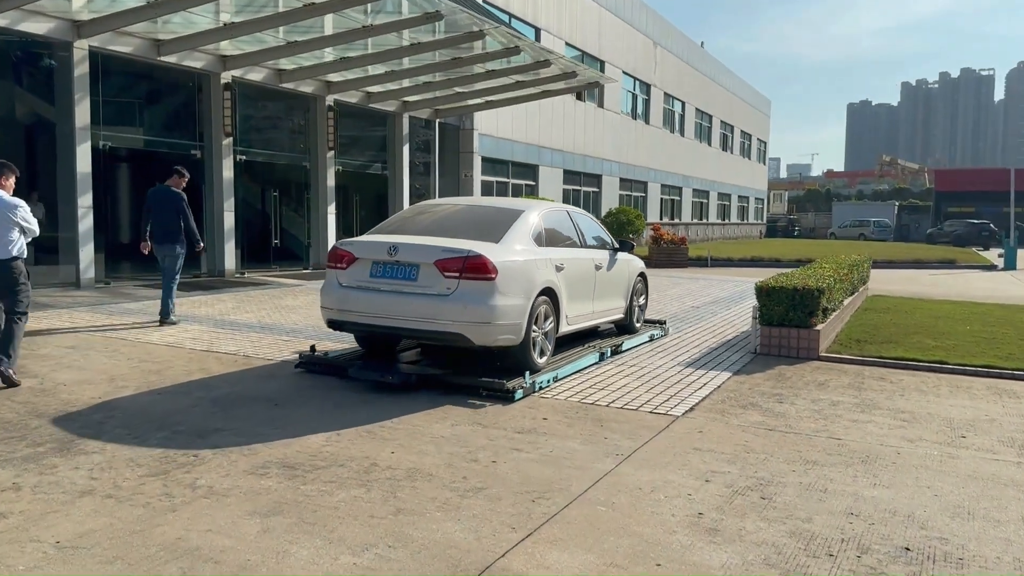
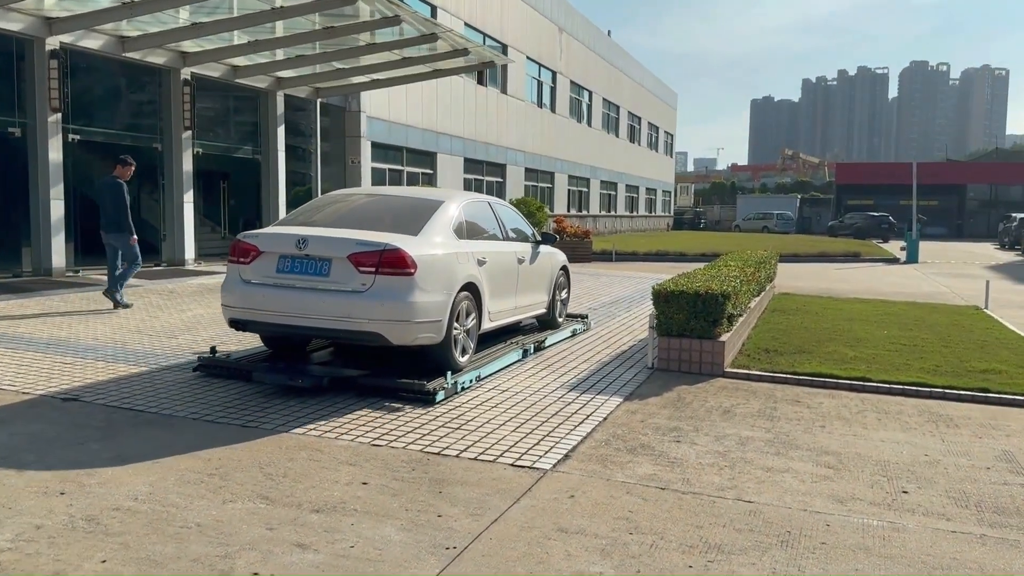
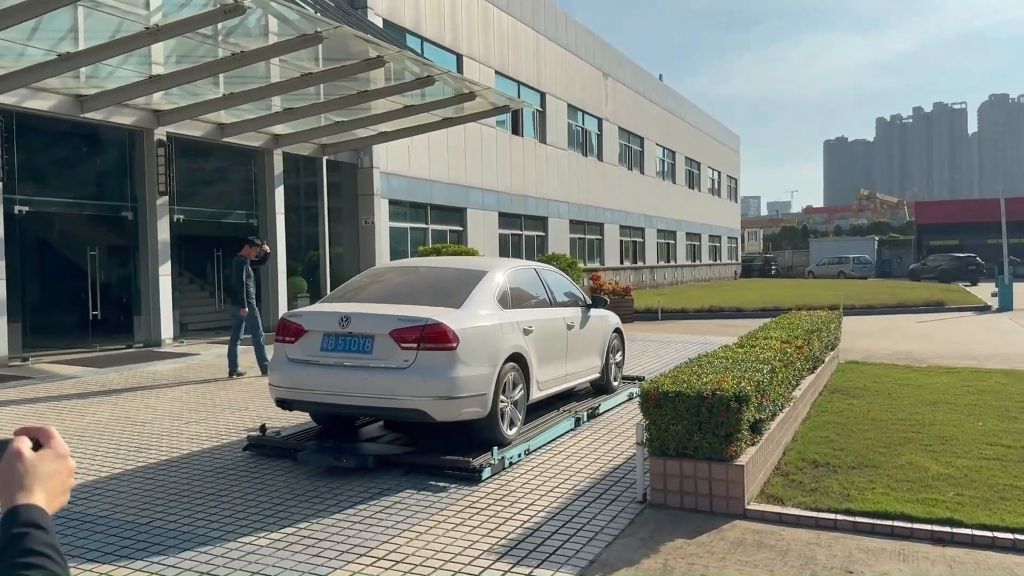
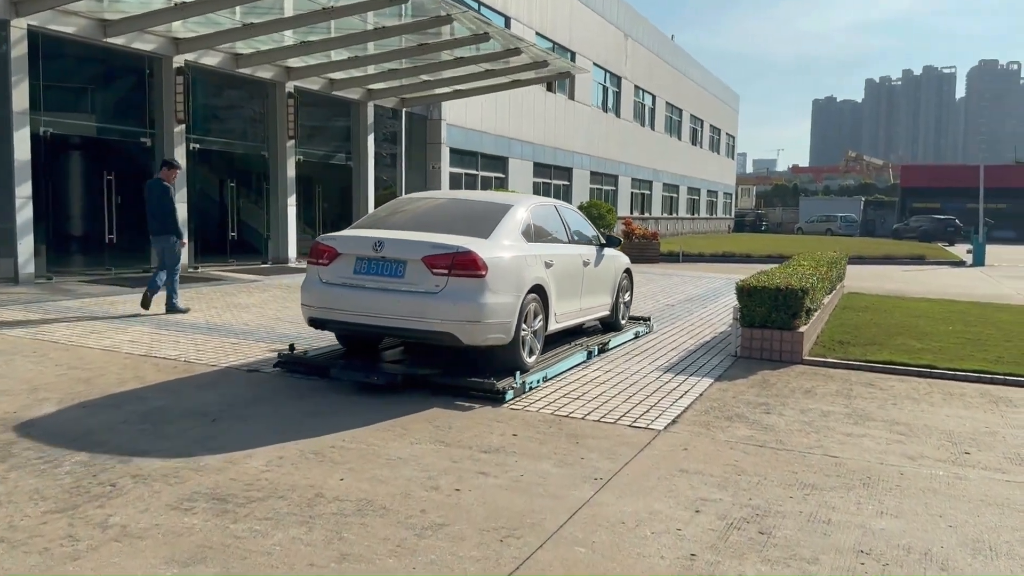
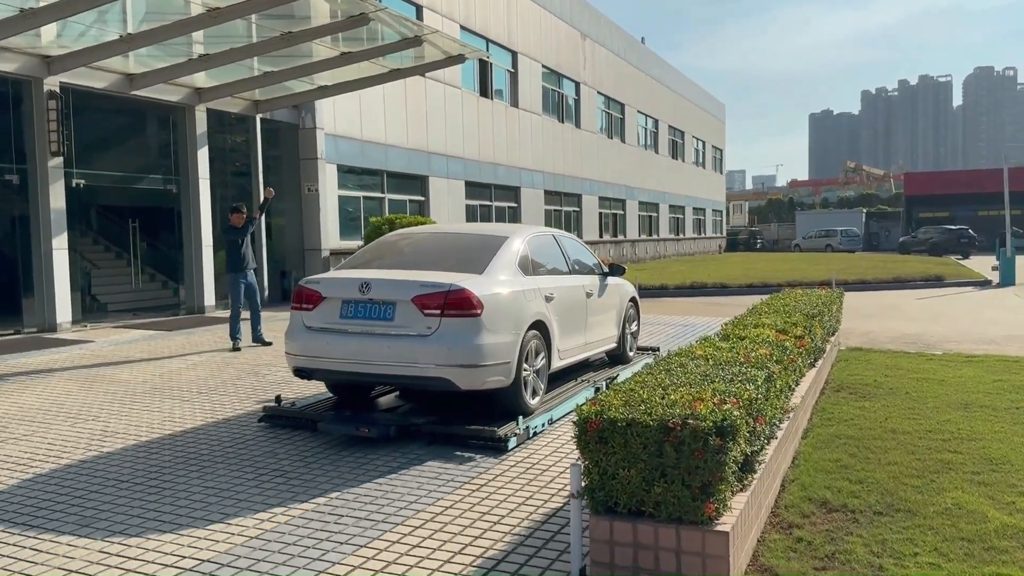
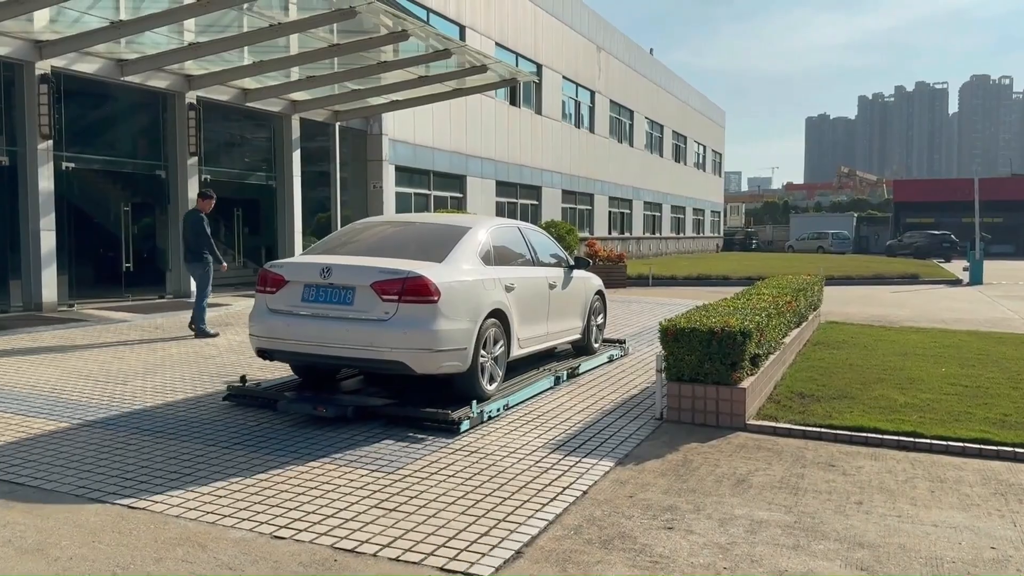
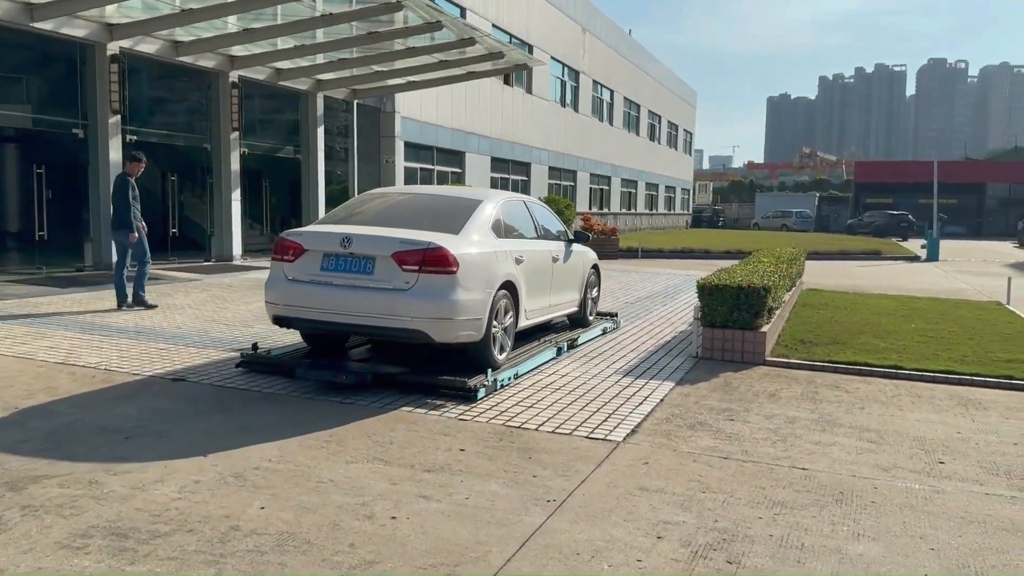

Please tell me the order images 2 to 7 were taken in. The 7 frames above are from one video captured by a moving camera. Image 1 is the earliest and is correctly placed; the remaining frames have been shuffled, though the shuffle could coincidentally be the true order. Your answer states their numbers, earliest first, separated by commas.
4, 7, 2, 6, 3, 5
